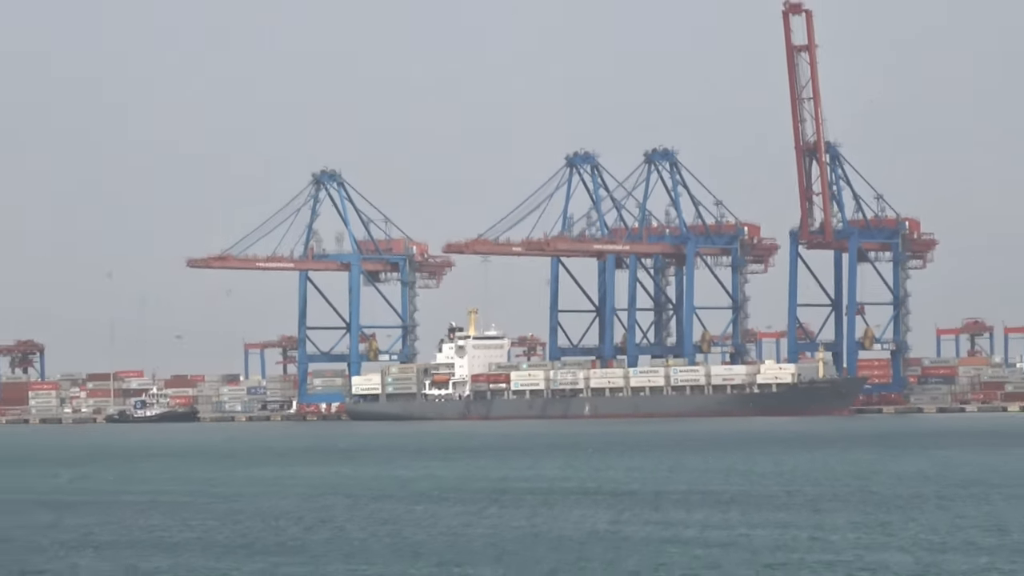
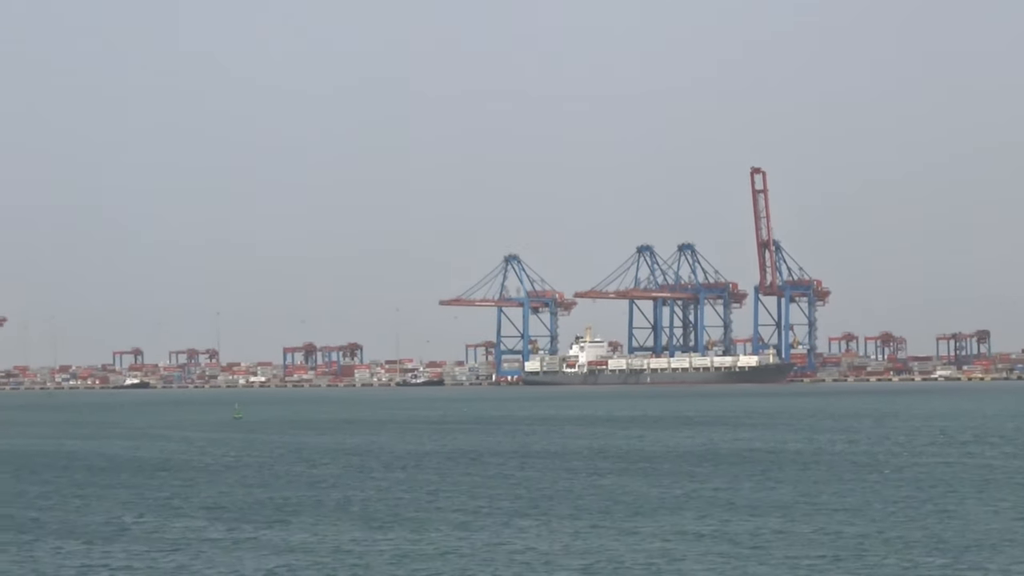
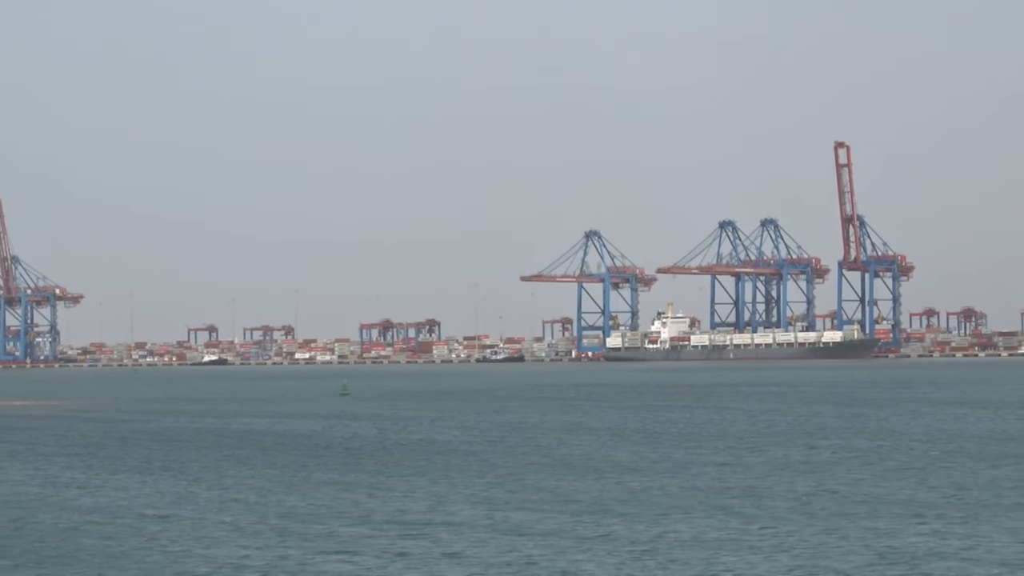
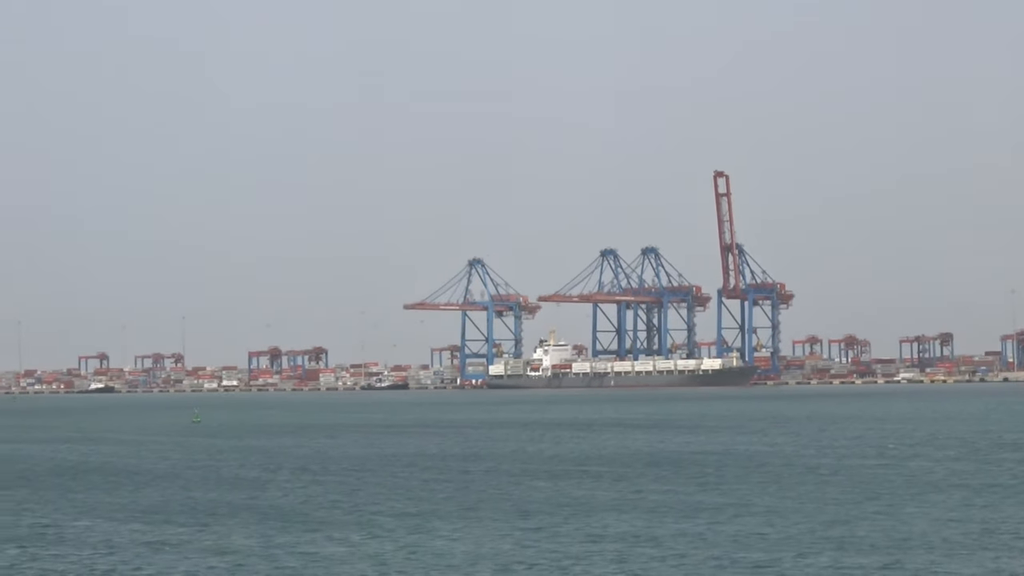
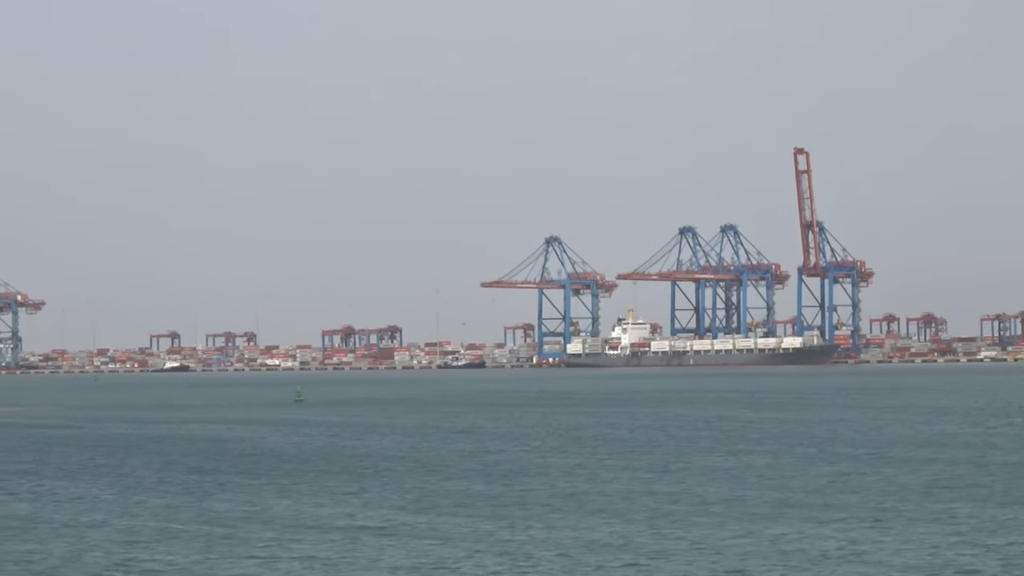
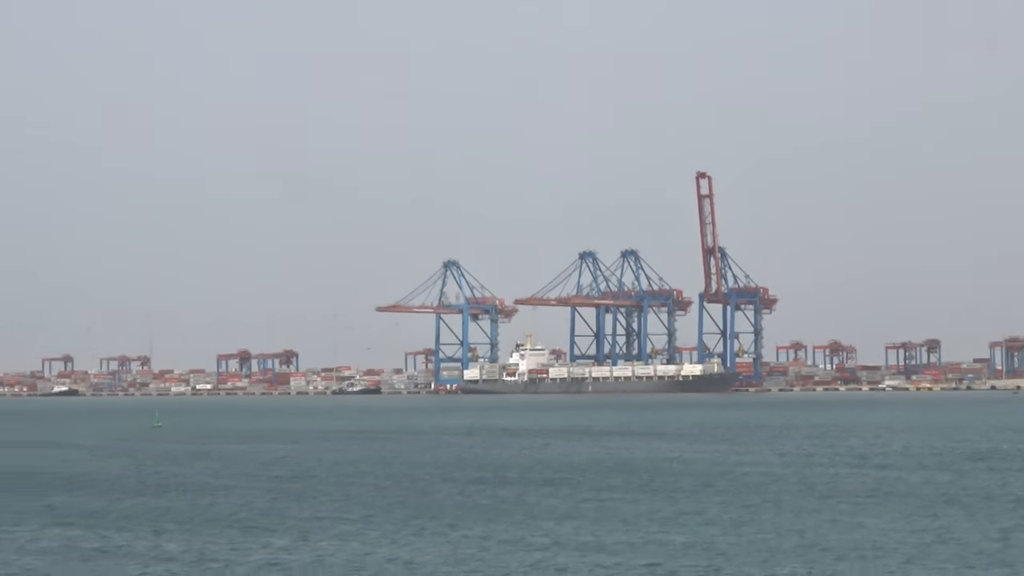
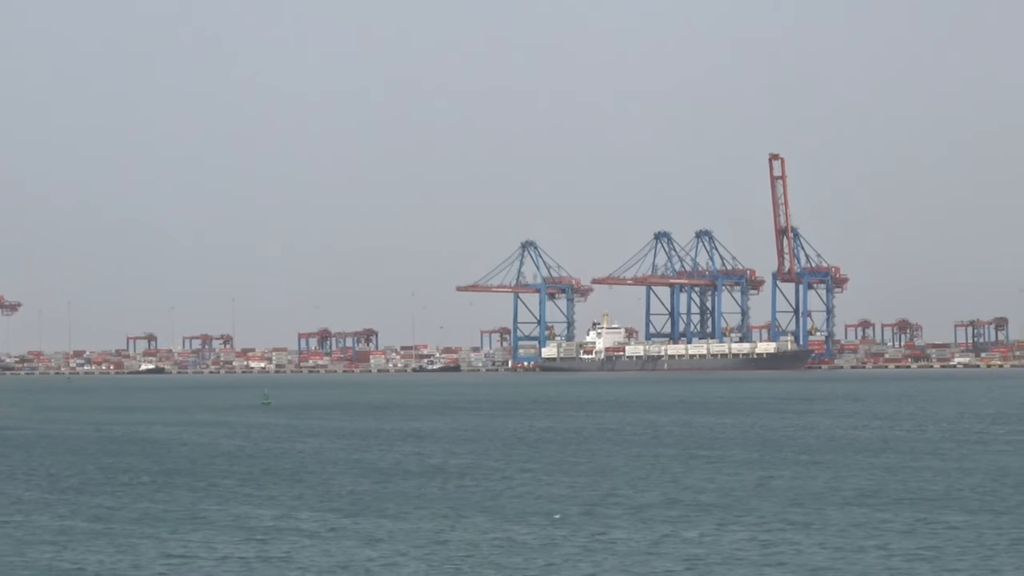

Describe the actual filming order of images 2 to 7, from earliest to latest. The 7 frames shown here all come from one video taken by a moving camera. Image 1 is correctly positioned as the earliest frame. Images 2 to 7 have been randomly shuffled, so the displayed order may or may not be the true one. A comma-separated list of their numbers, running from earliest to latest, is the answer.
6, 4, 2, 7, 5, 3
